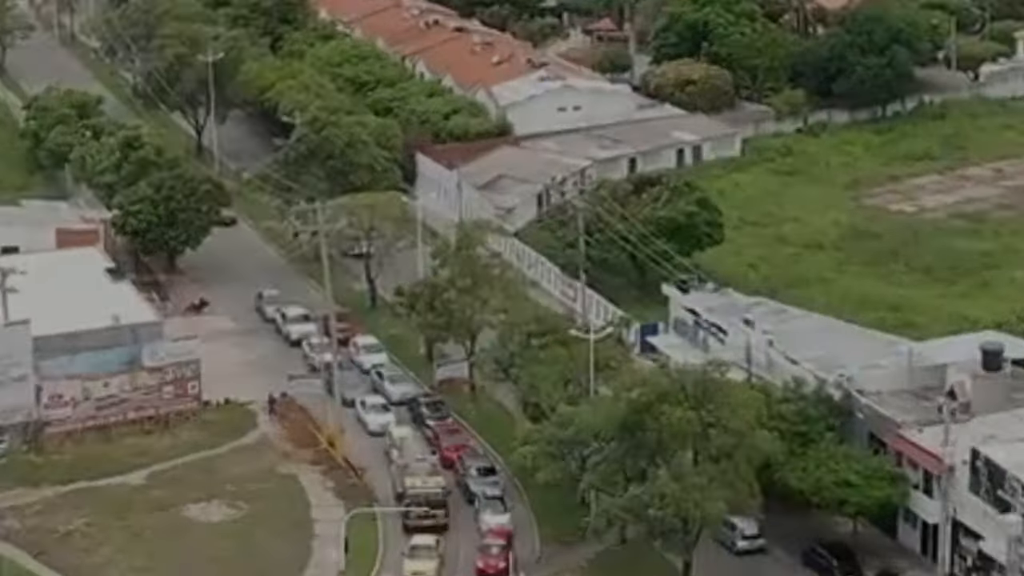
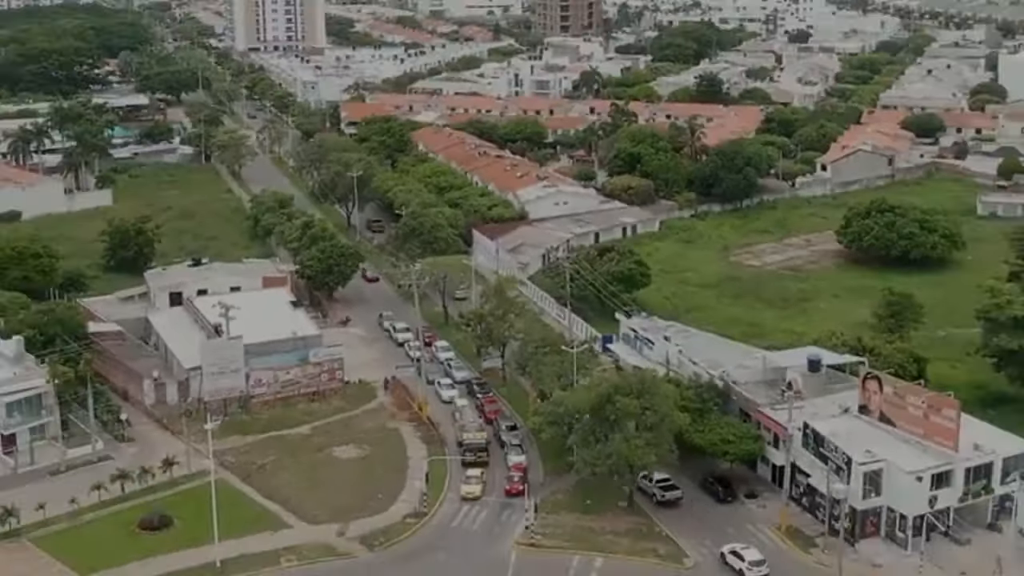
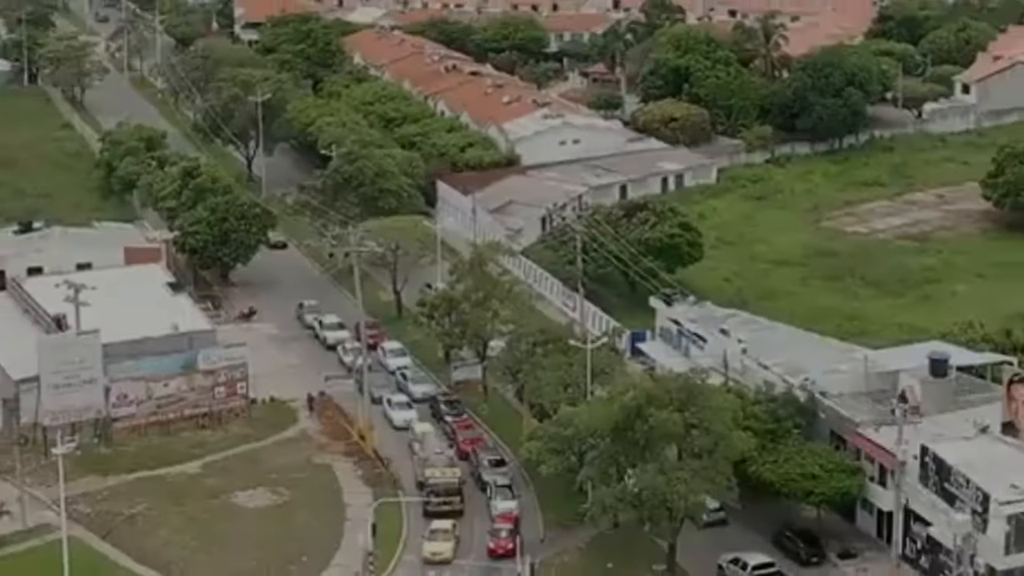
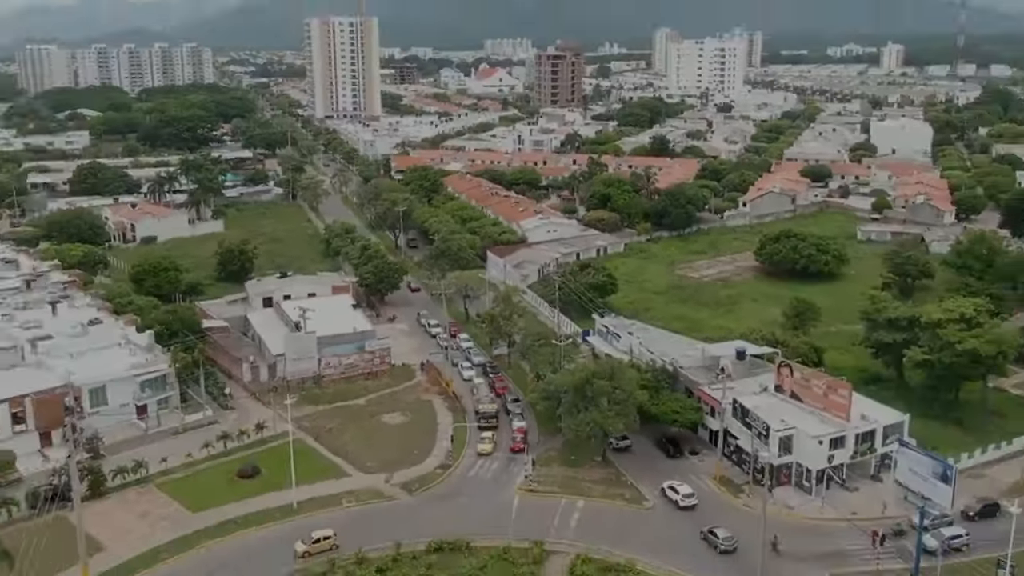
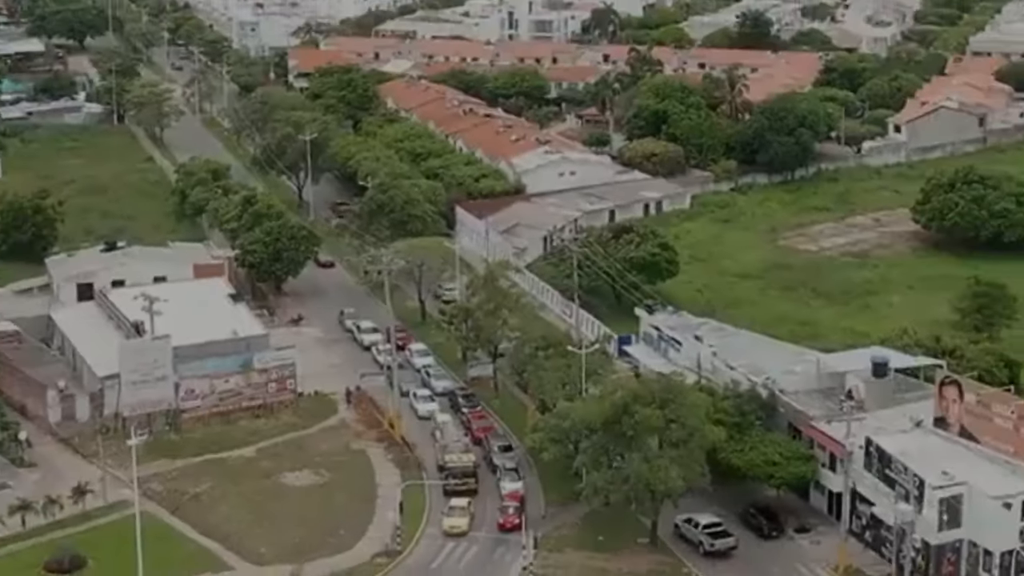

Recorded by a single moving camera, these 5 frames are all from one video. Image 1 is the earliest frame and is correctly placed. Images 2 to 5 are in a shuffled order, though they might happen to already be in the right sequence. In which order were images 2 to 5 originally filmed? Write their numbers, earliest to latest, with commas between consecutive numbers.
3, 5, 2, 4
